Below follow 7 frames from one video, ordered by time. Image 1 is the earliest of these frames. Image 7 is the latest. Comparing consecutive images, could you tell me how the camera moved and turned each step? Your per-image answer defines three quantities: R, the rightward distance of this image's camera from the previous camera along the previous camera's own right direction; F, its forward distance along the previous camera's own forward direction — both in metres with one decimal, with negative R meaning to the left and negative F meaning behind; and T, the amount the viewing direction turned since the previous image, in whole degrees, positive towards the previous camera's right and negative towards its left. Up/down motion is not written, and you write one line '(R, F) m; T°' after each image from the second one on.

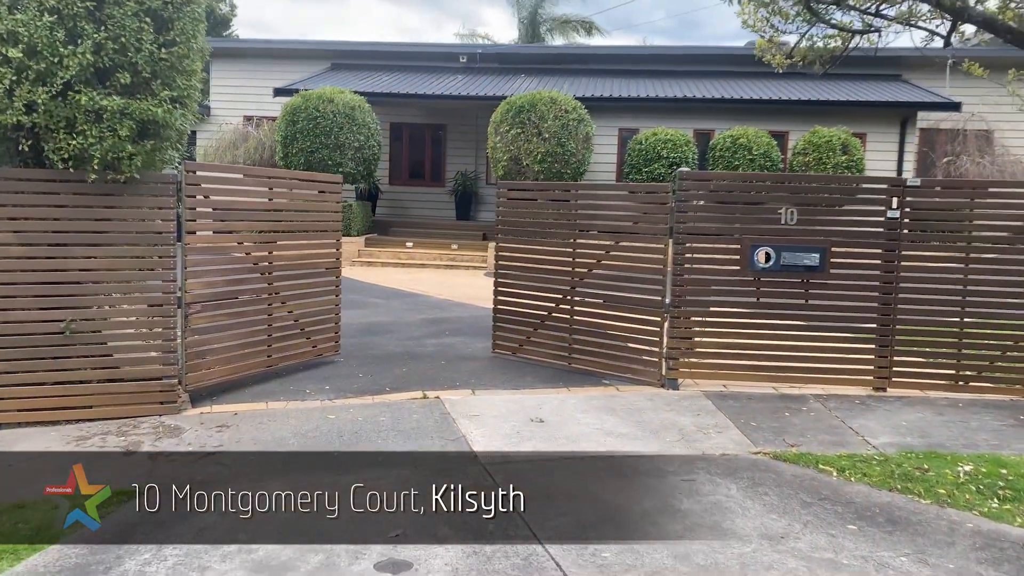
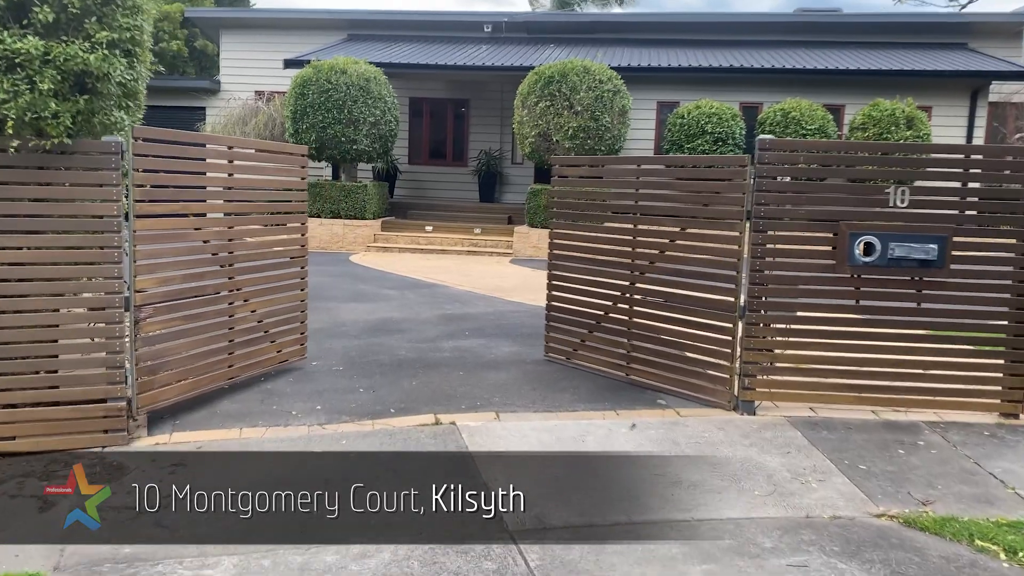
(-0.1, +1.3) m; -2°
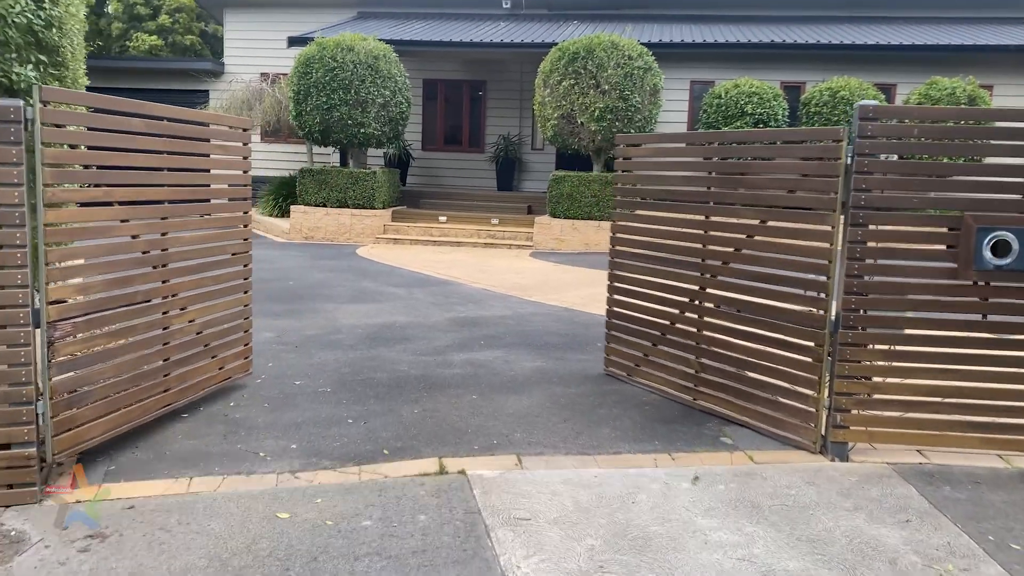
(0.0, +1.1) m; -1°
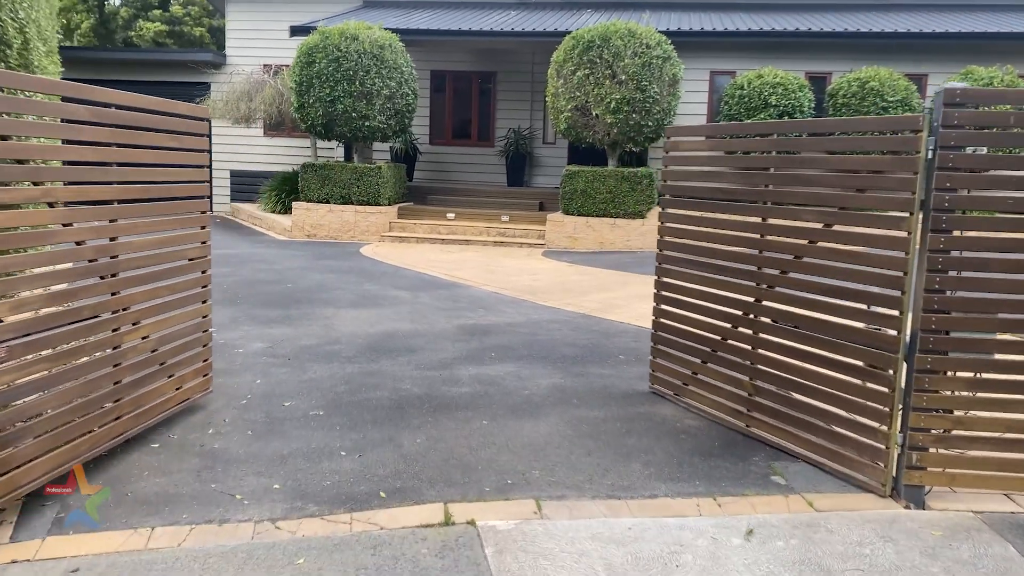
(0.0, +0.6) m; -1°
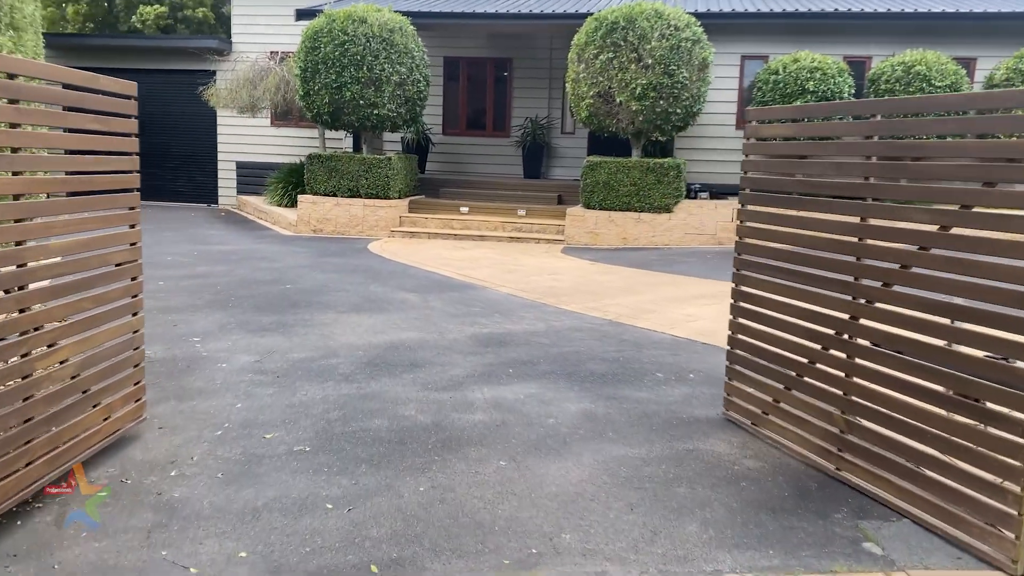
(0.0, +0.8) m; -1°
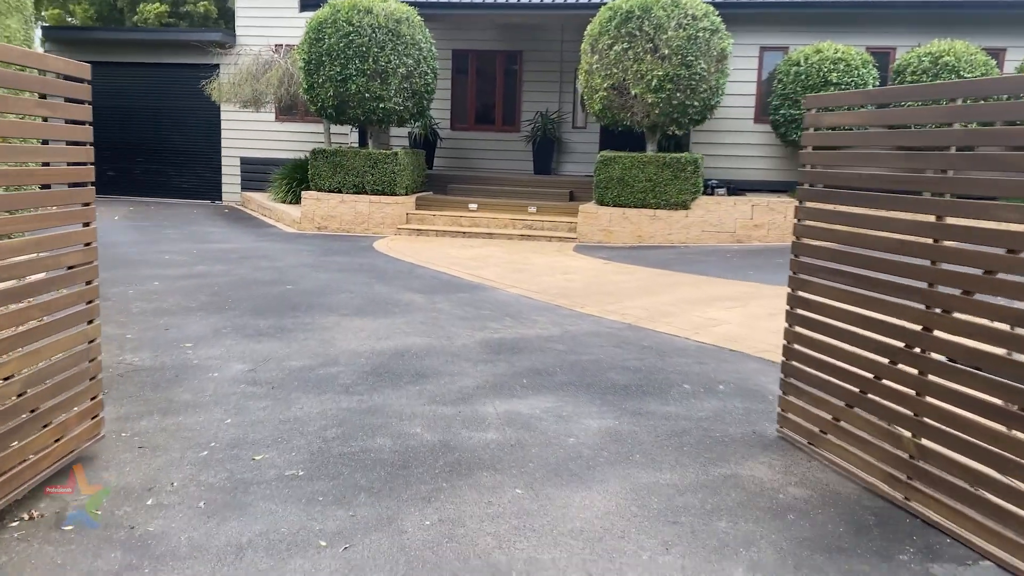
(0.0, +0.4) m; -1°
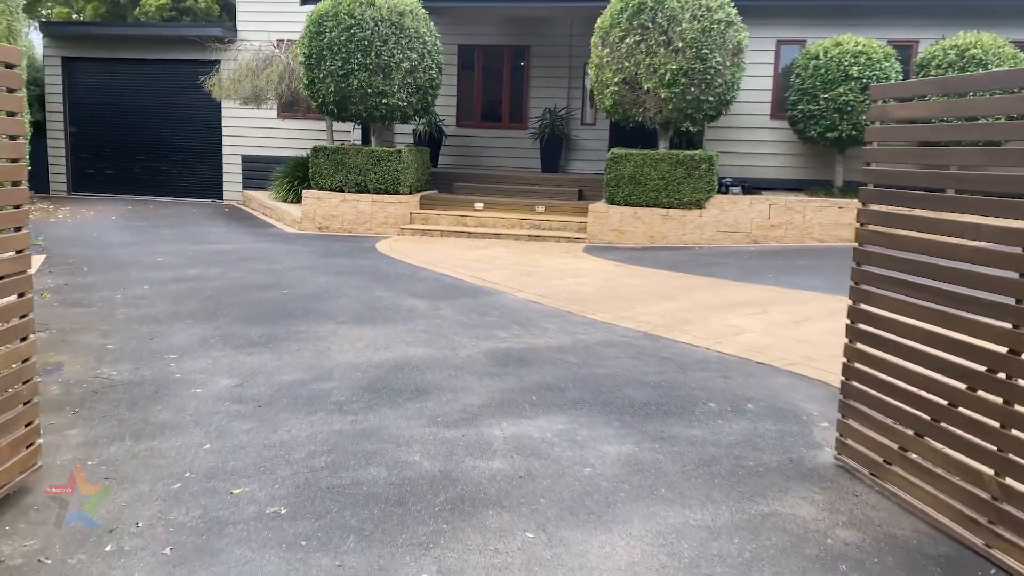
(0.0, +0.4) m; 0°
